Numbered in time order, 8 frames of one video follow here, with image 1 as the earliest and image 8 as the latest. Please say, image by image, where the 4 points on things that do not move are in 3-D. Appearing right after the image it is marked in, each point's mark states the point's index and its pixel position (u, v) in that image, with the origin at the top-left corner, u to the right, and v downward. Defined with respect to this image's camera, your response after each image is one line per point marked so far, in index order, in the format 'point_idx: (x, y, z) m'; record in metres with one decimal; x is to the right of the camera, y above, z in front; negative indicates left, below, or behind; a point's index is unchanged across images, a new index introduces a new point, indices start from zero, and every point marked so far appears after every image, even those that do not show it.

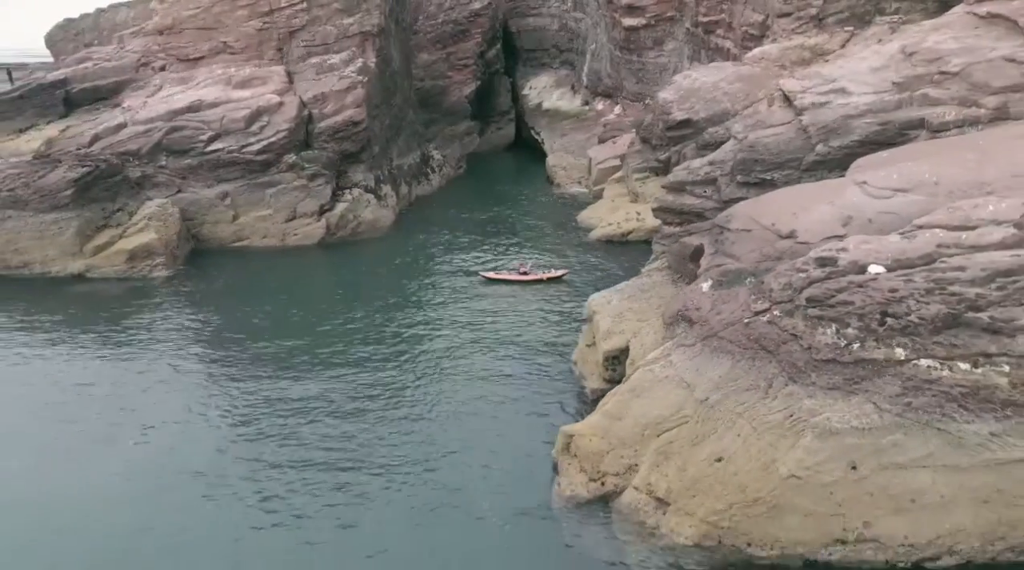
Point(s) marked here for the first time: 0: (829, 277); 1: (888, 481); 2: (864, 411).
0: (+4.6, +0.1, +16.8) m
1: (+5.0, -2.5, +15.8) m
2: (+4.7, -1.6, +16.2) m
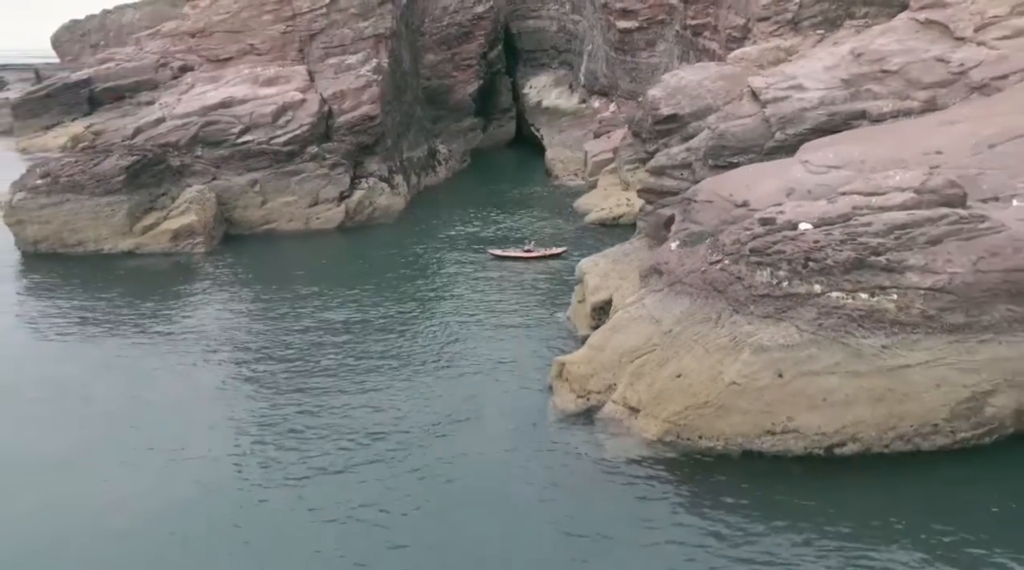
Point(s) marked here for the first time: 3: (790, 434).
0: (+4.7, +0.9, +21.2) m
1: (+5.0, -1.6, +20.2) m
2: (+4.8, -0.7, +20.6) m
3: (+4.8, -2.5, +20.3) m
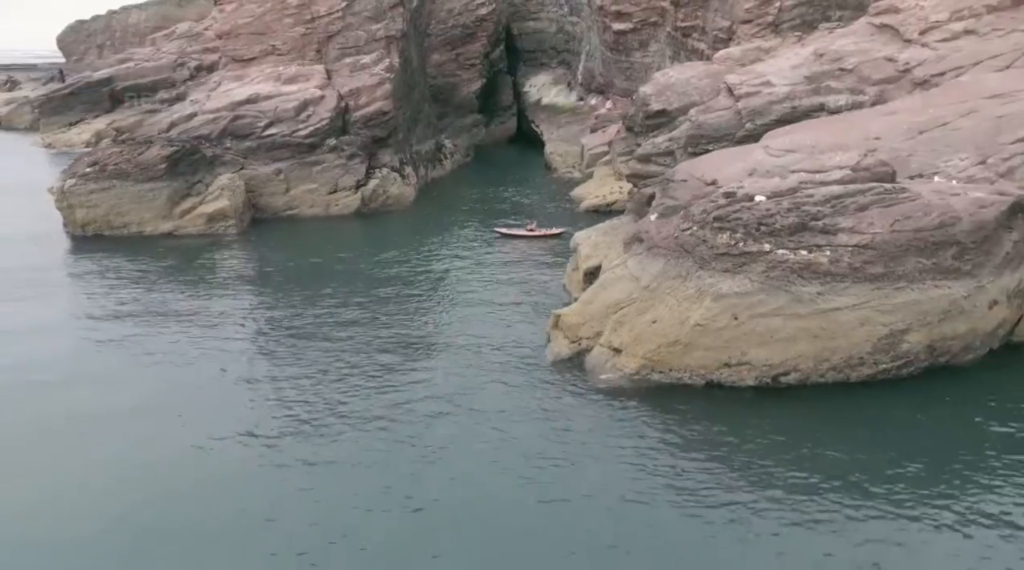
0: (+4.8, +1.8, +25.5) m
1: (+5.1, -0.8, +24.5) m
2: (+4.9, +0.1, +24.8) m
3: (+4.9, -1.6, +24.5) m
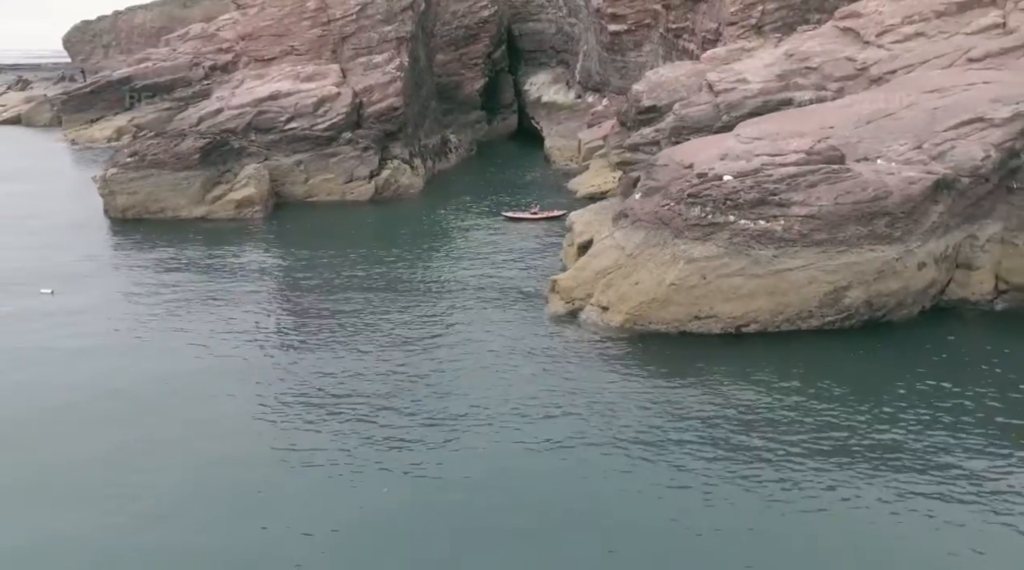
0: (+4.8, +2.6, +29.8) m
1: (+5.2, 0.0, +28.8) m
2: (+5.0, +1.0, +29.1) m
3: (+5.0, -0.8, +28.8) m
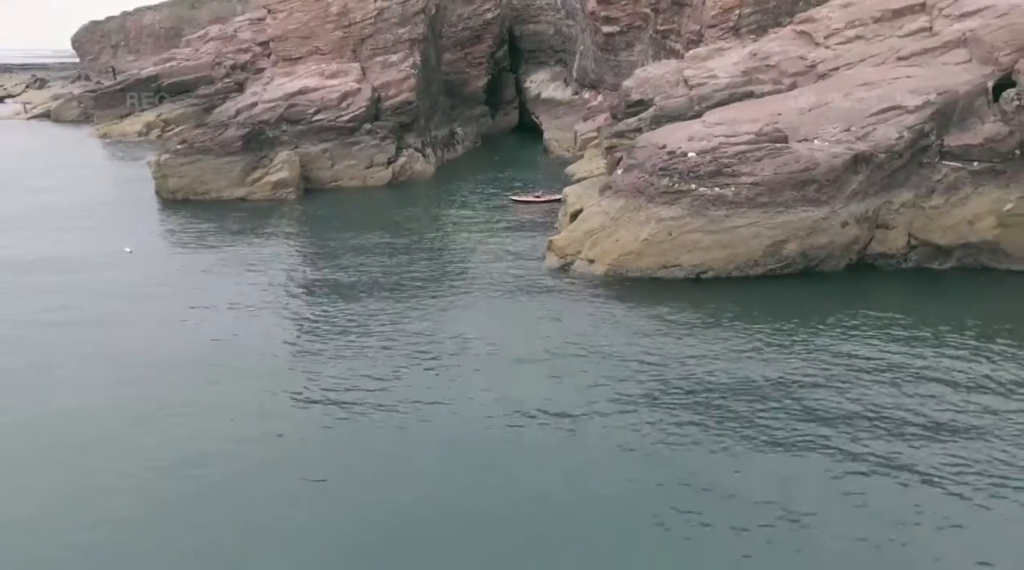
0: (+4.9, +4.0, +36.5) m
1: (+5.3, +1.4, +35.5) m
2: (+5.1, +2.3, +35.9) m
3: (+5.1, +0.5, +35.6) m
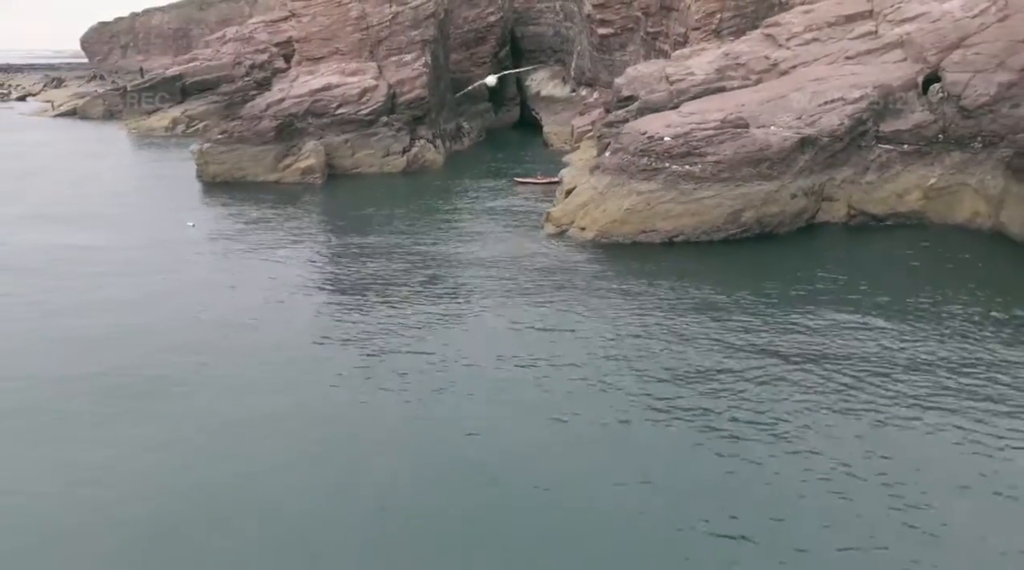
0: (+5.1, +5.3, +43.4) m
1: (+5.5, +2.7, +42.4) m
2: (+5.2, +3.7, +42.7) m
3: (+5.2, +1.9, +42.4) m
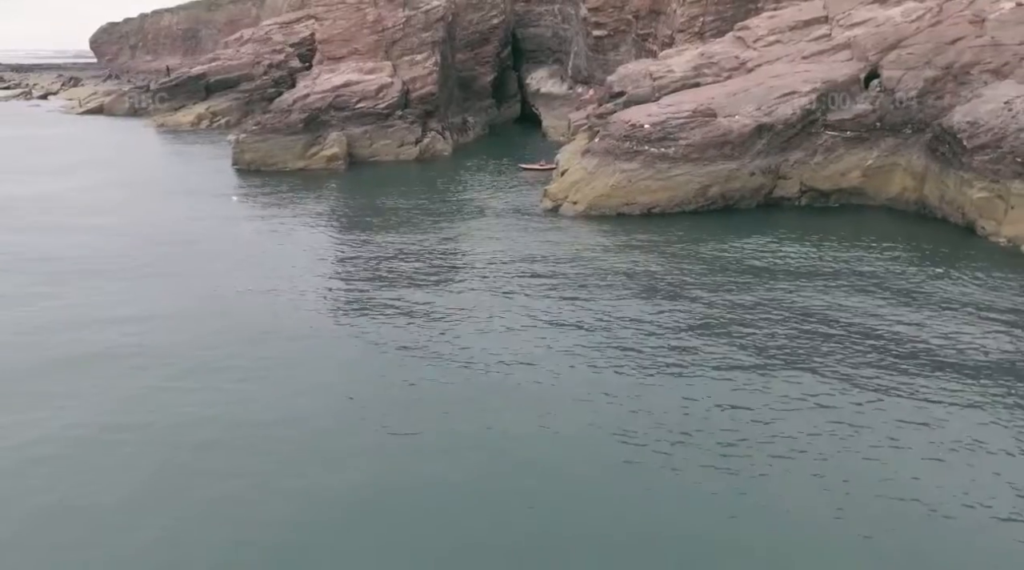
0: (+5.2, +6.8, +50.9) m
1: (+5.6, +4.2, +50.0) m
2: (+5.3, +5.2, +50.3) m
3: (+5.3, +3.4, +50.0) m
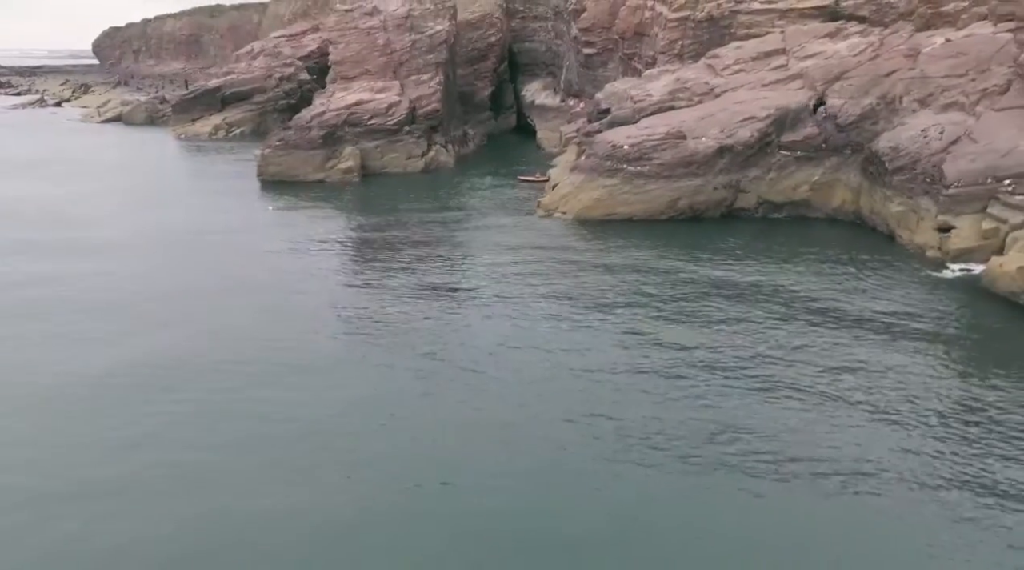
0: (+5.1, +6.9, +59.2) m
1: (+5.5, +4.3, +58.2) m
2: (+5.2, +5.2, +58.6) m
3: (+5.2, +3.5, +58.3) m
